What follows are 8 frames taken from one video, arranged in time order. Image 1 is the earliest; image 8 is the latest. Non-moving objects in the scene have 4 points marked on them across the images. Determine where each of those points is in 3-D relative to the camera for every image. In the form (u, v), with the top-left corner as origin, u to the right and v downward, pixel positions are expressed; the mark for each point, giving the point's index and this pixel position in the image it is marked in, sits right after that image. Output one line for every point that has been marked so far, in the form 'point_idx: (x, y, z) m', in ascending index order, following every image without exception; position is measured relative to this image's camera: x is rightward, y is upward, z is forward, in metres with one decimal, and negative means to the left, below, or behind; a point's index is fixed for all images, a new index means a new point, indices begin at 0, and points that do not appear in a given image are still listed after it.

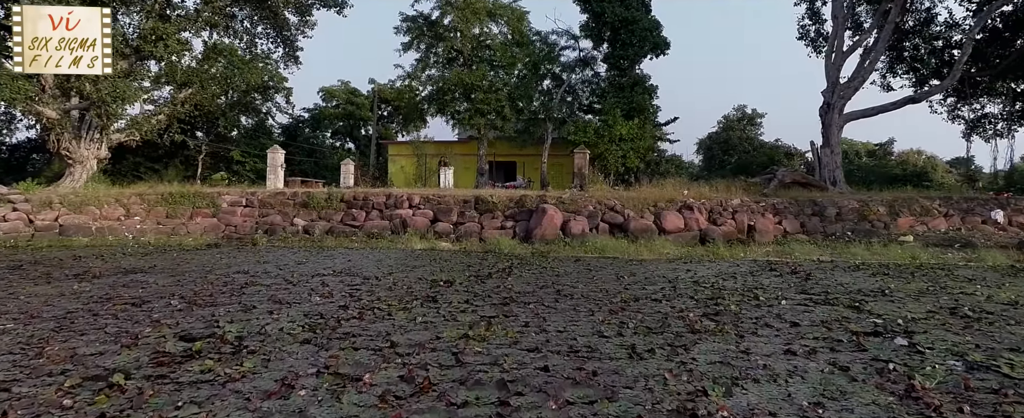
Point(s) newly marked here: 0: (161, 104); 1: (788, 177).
0: (-10.0, +3.0, +19.3) m
1: (+6.1, +0.7, +14.8) m
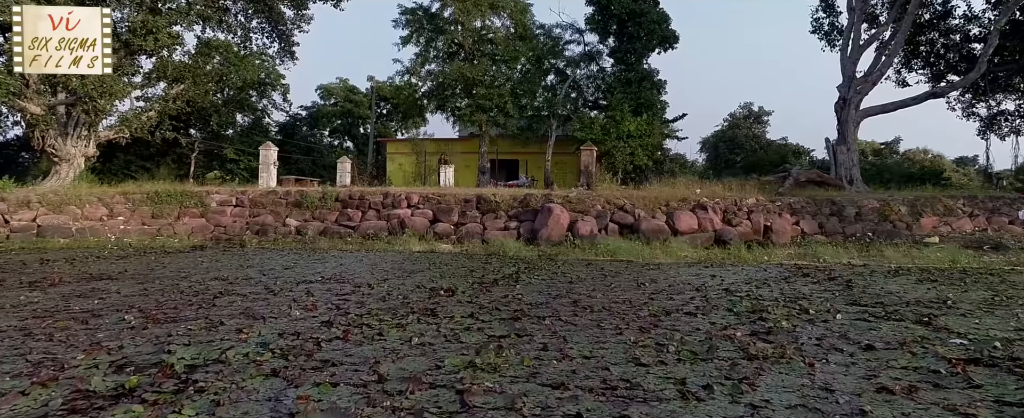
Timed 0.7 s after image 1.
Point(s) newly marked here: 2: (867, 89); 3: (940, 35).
0: (-10.0, +3.0, +18.6) m
1: (+6.1, +0.7, +14.2) m
2: (+8.0, +2.7, +15.2) m
3: (+11.2, +4.5, +17.5) m
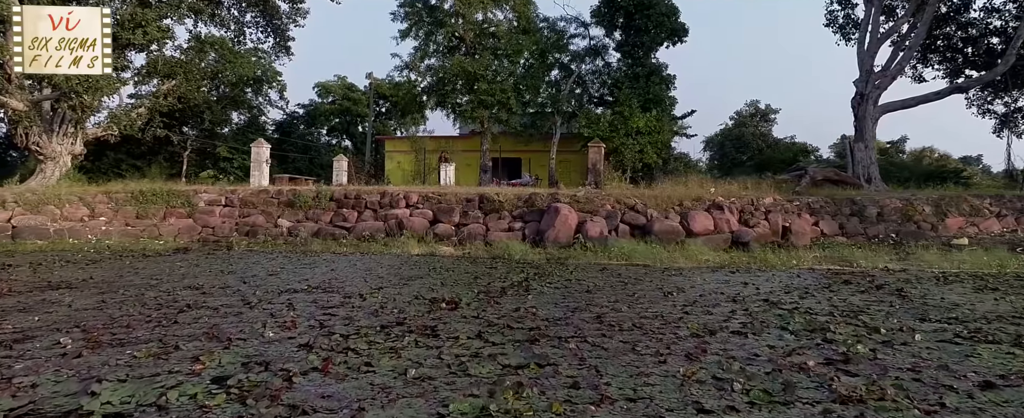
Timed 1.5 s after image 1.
0: (-9.9, +3.0, +18.0) m
1: (+6.2, +0.7, +13.6) m
2: (+8.1, +2.7, +14.6) m
3: (+11.2, +4.5, +16.9) m
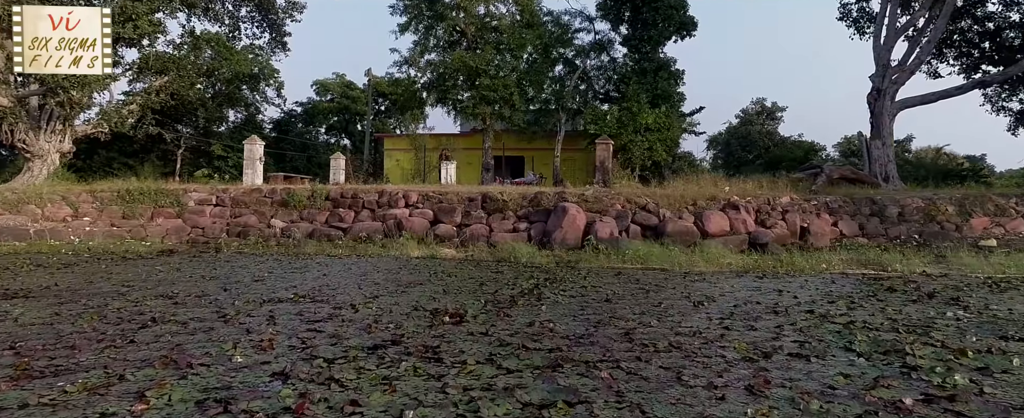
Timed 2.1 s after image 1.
0: (-9.8, +3.0, +17.5) m
1: (+6.3, +0.7, +13.0) m
2: (+8.2, +2.7, +14.0) m
3: (+11.3, +4.6, +16.4) m
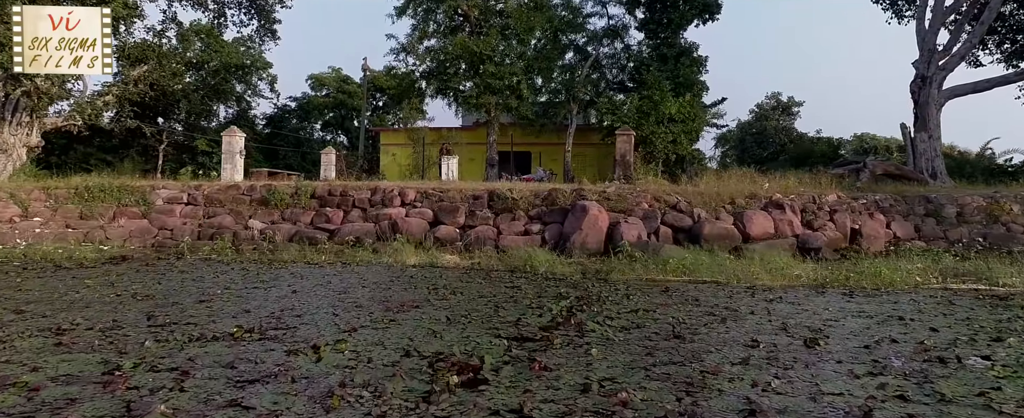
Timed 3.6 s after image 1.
0: (-9.7, +3.0, +16.2) m
1: (+6.4, +0.7, +11.7) m
2: (+8.3, +2.7, +12.7) m
3: (+11.5, +4.6, +15.1) m
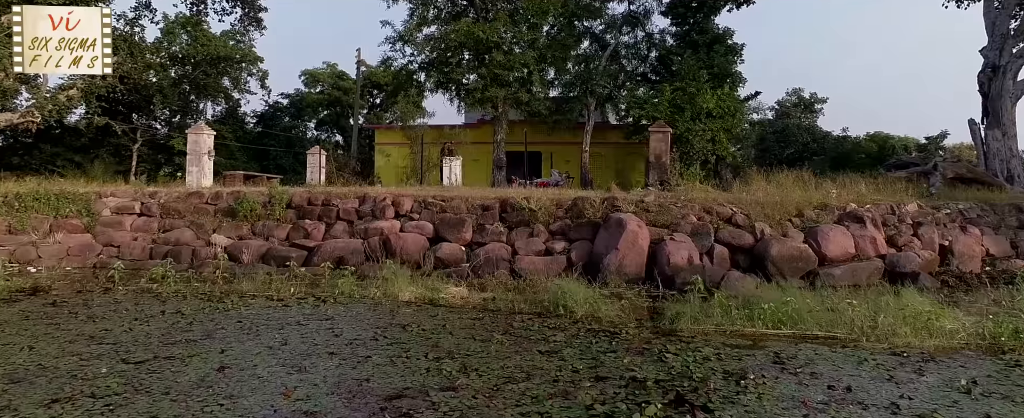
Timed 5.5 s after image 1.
0: (-9.5, +2.9, +14.5) m
1: (+6.6, +0.6, +10.1) m
2: (+8.5, +2.6, +11.1) m
3: (+11.7, +4.4, +13.5) m
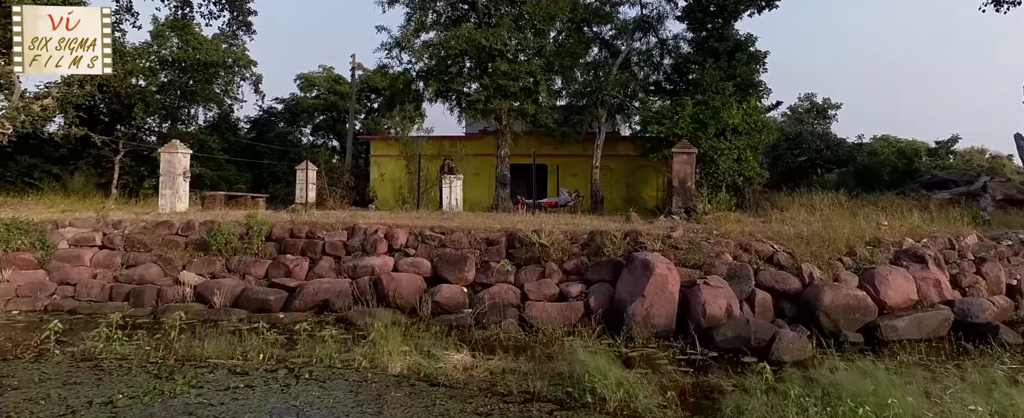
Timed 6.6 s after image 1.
0: (-9.4, +2.5, +13.6) m
1: (+6.7, +0.2, +9.2) m
2: (+8.6, +2.2, +10.2) m
3: (+11.7, +4.1, +12.5) m
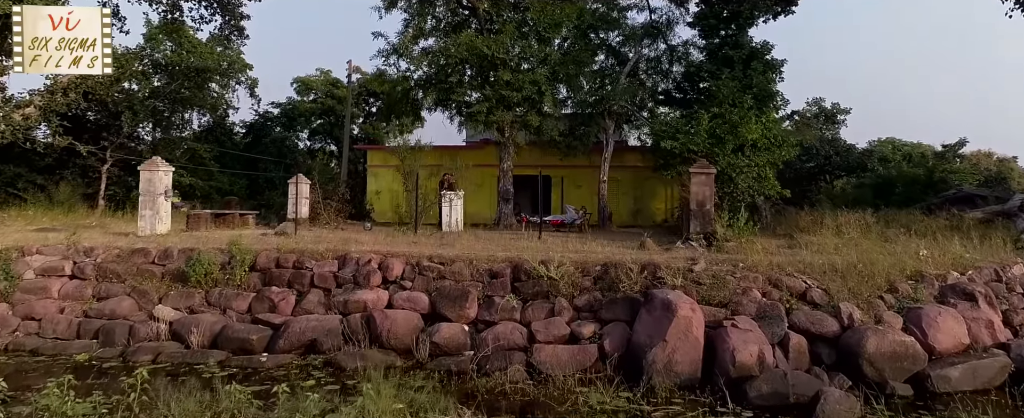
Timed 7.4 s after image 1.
0: (-9.3, +2.2, +13.0) m
1: (+6.8, 0.0, +8.6) m
2: (+8.7, +2.0, +9.6) m
3: (+11.8, +3.8, +11.9) m
